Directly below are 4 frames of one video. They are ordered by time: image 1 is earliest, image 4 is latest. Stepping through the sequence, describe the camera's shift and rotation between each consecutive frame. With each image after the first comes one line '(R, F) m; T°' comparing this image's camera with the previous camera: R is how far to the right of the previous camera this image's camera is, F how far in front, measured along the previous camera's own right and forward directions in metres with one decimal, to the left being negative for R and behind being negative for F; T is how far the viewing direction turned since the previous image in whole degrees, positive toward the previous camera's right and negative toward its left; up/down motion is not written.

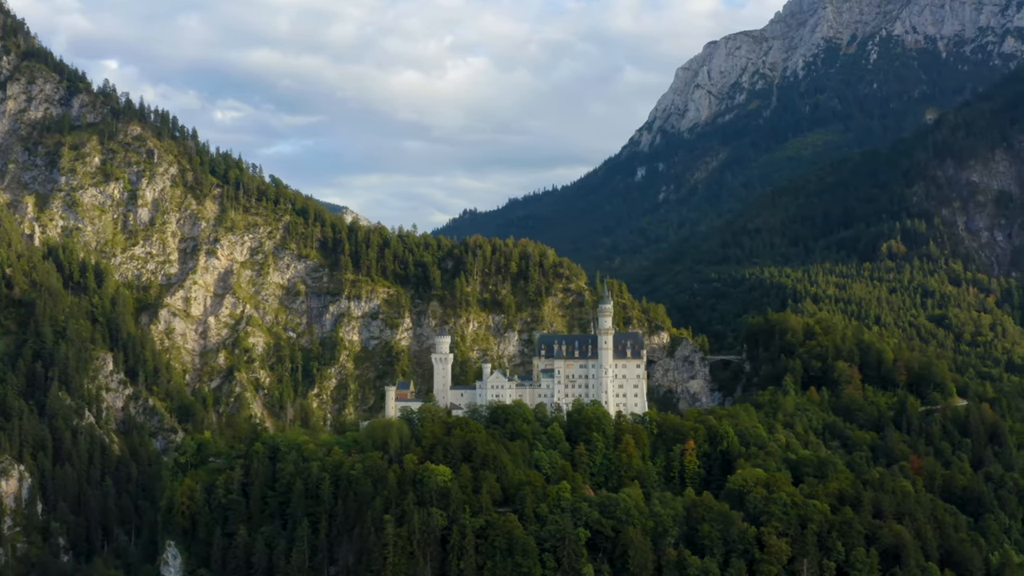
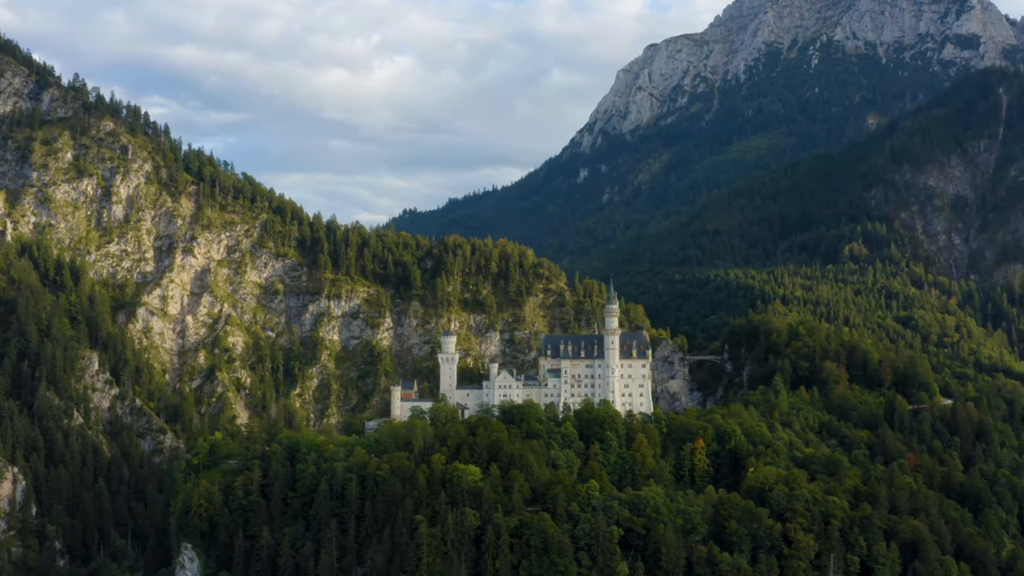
(-8.8, -0.1) m; +4°
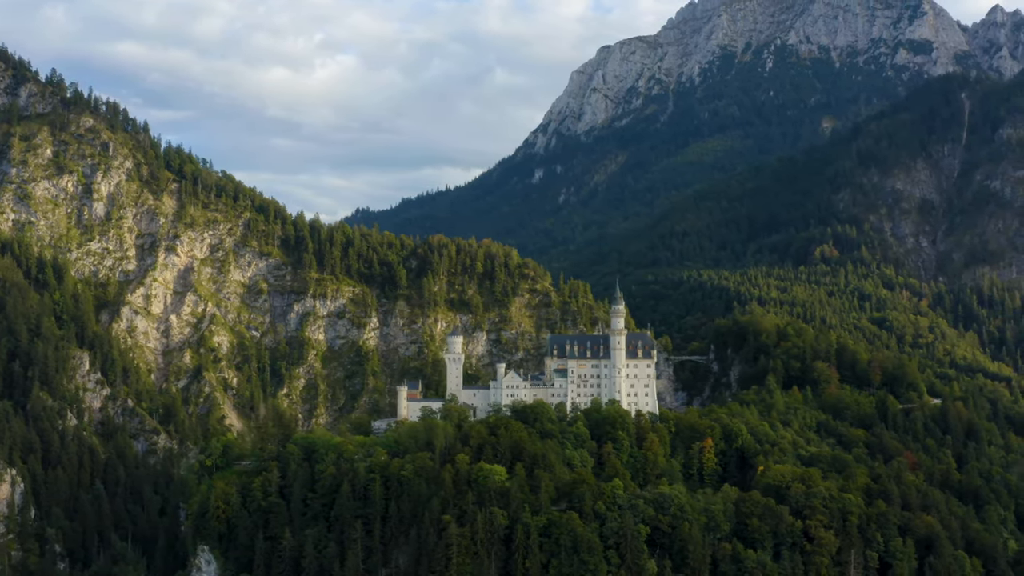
(-7.2, -0.2) m; +3°
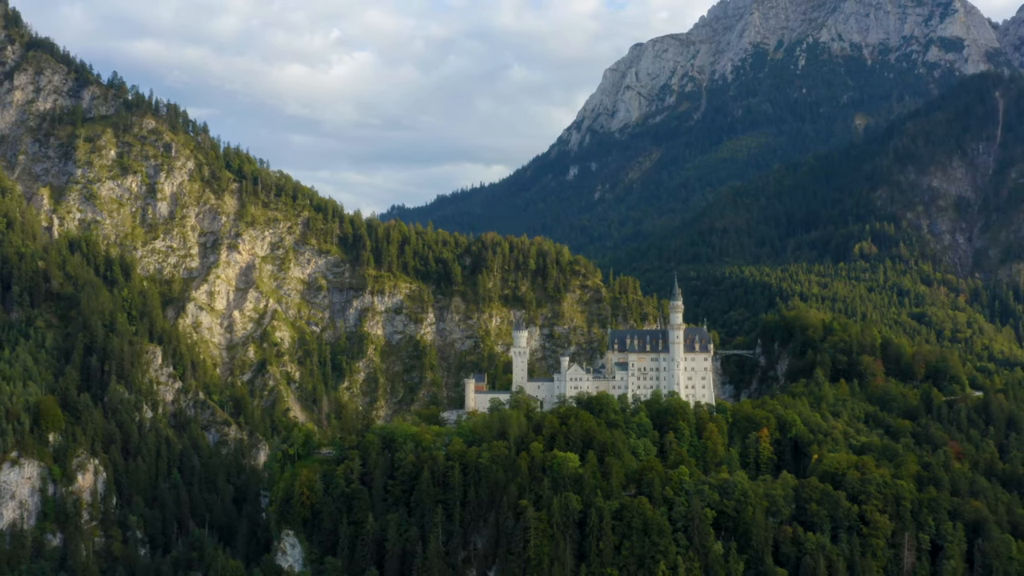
(-4.1, -6.0) m; -1°
